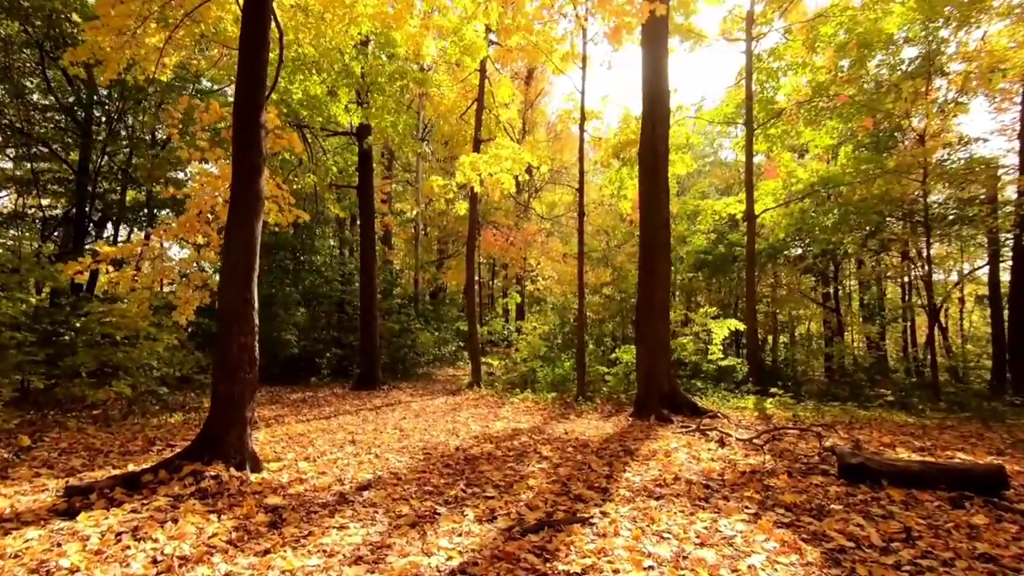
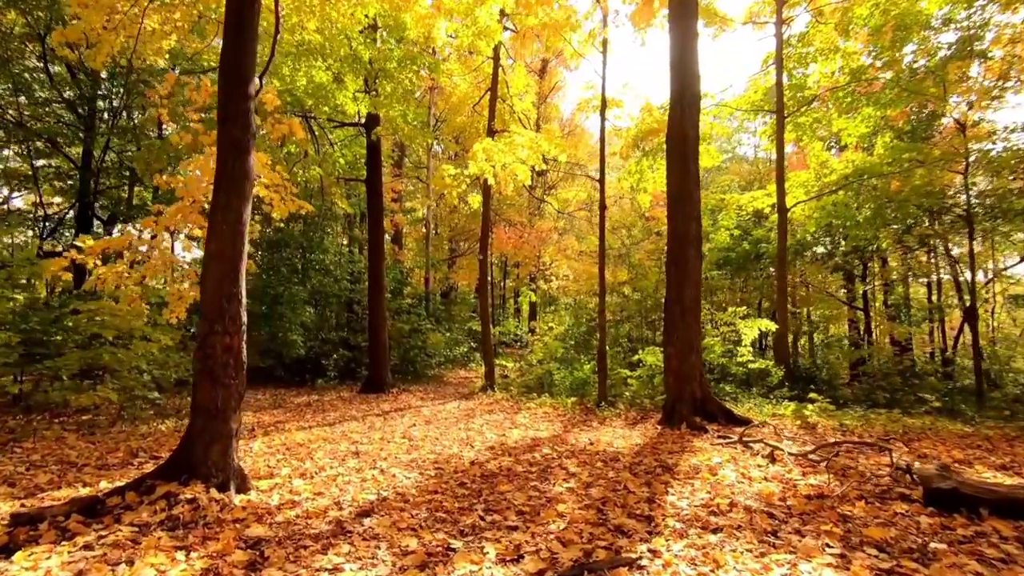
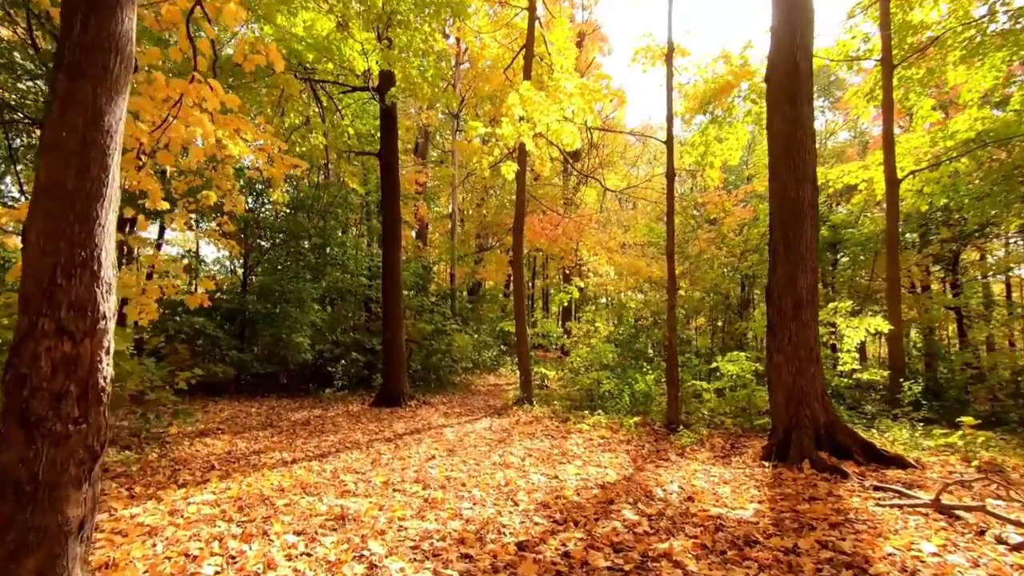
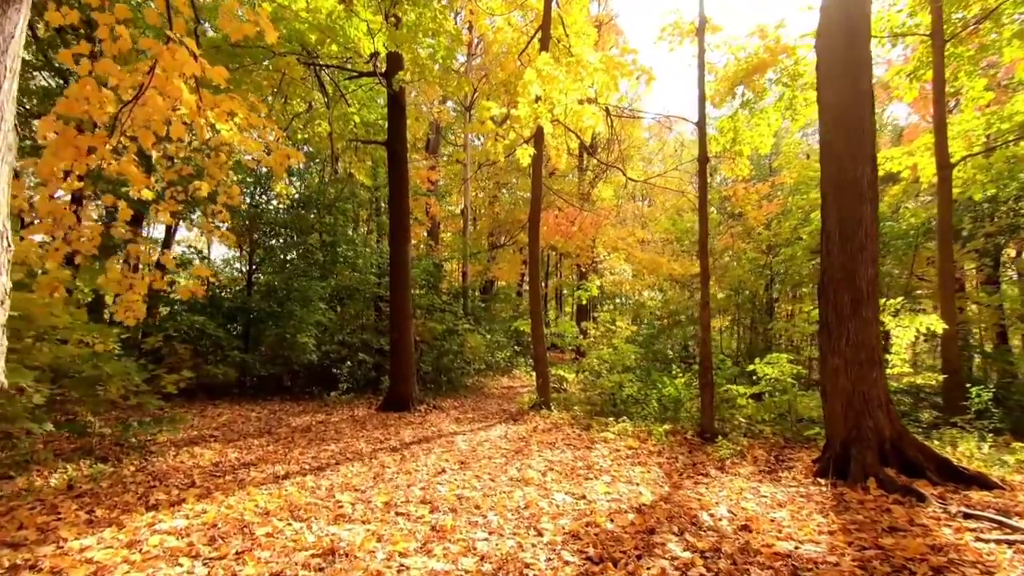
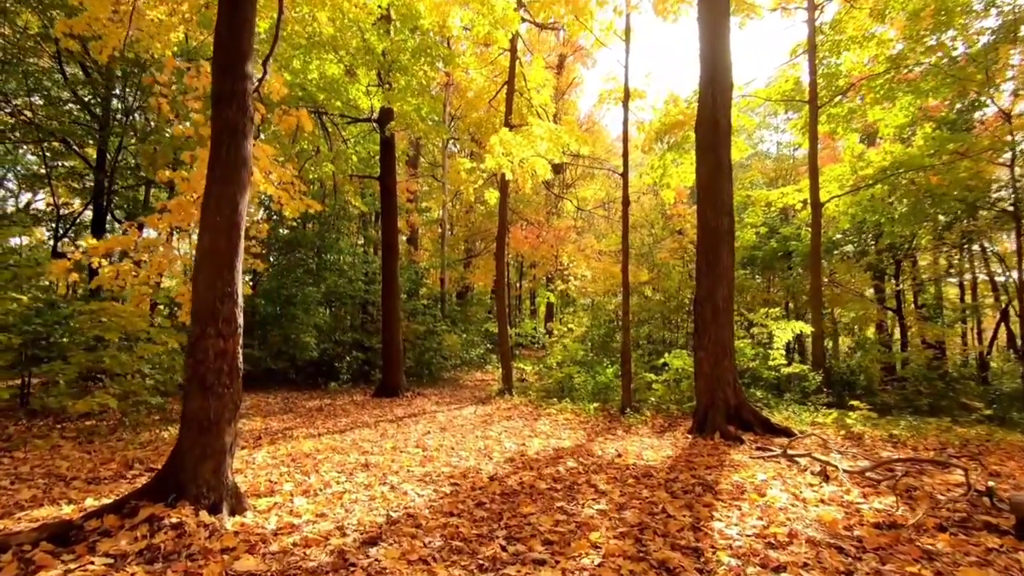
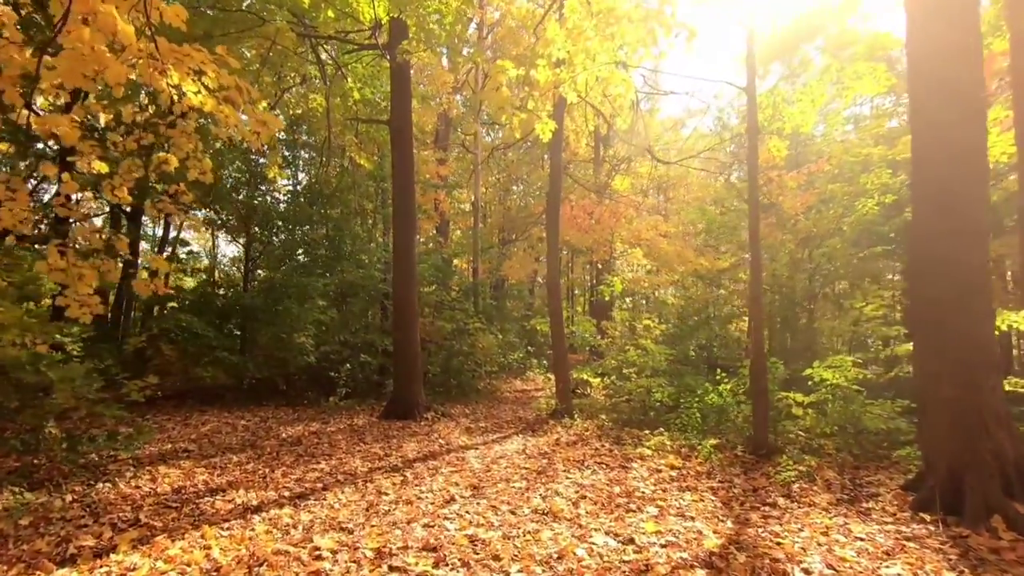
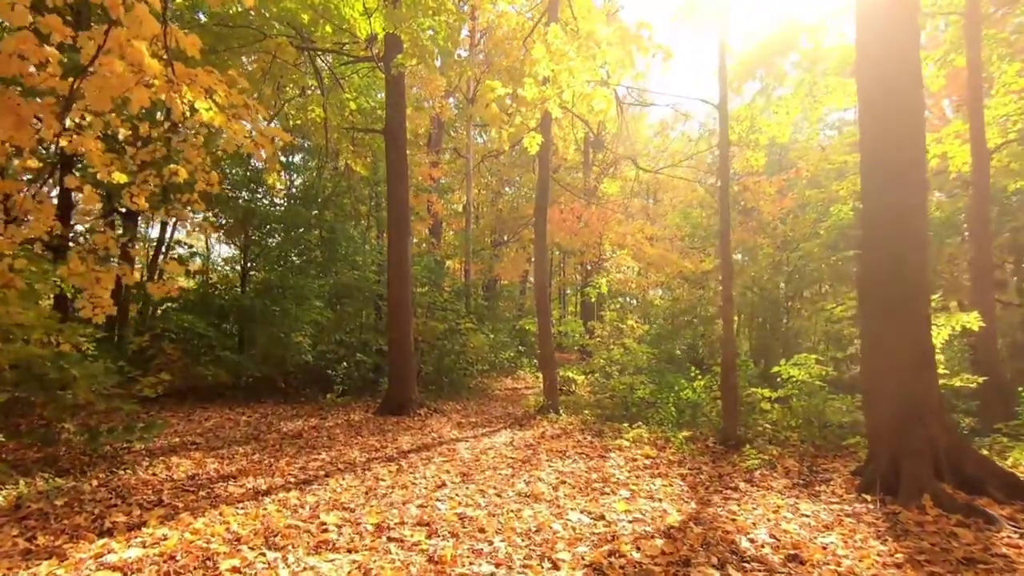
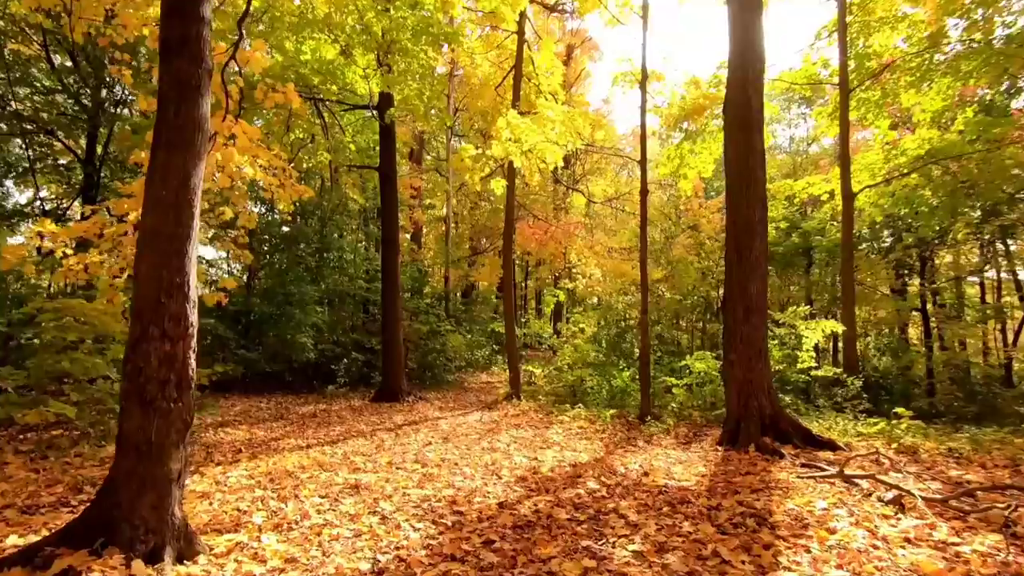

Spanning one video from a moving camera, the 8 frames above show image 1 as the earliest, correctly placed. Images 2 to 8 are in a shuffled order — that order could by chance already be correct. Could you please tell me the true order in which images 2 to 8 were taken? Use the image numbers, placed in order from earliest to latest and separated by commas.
2, 5, 8, 3, 4, 7, 6
